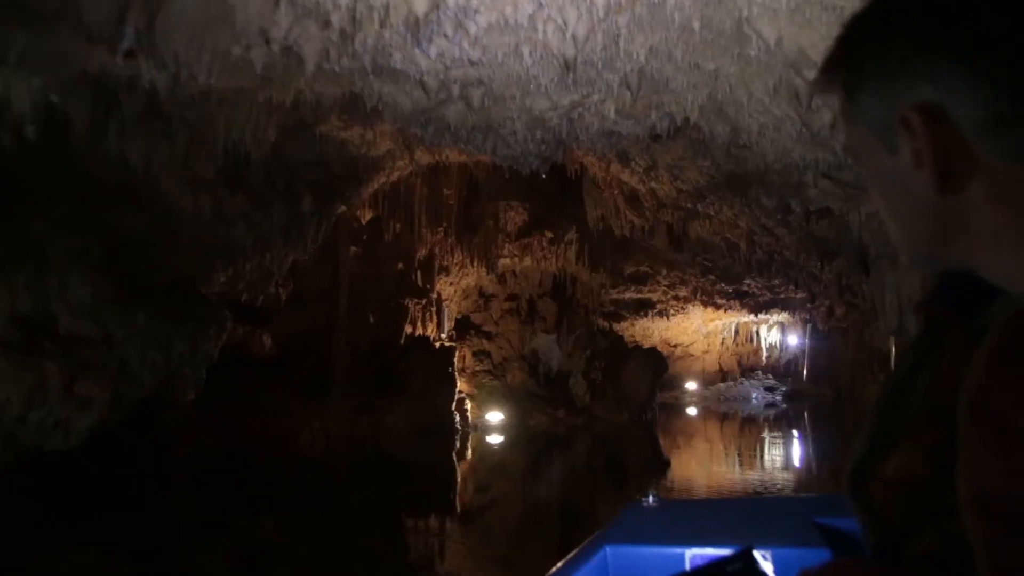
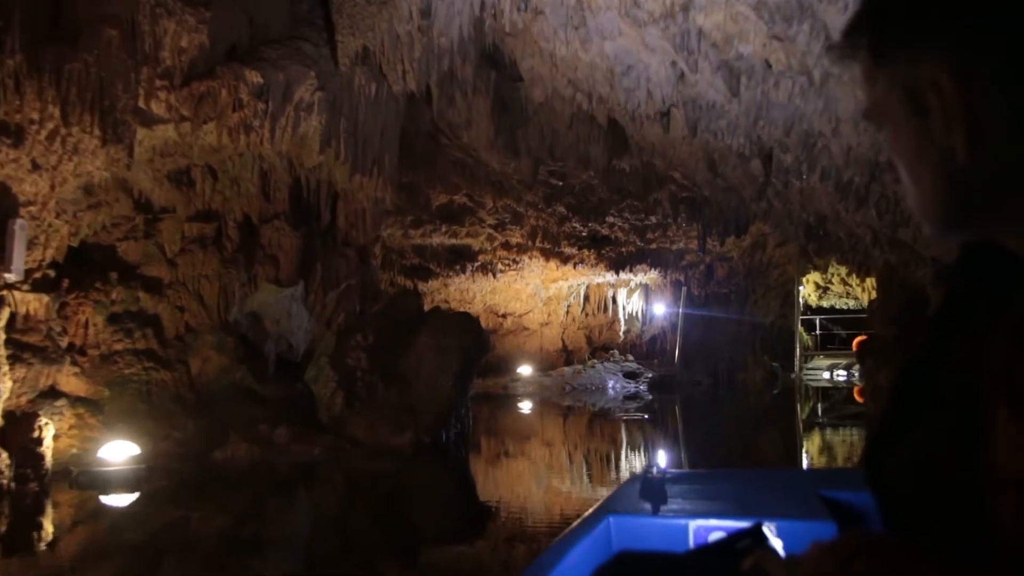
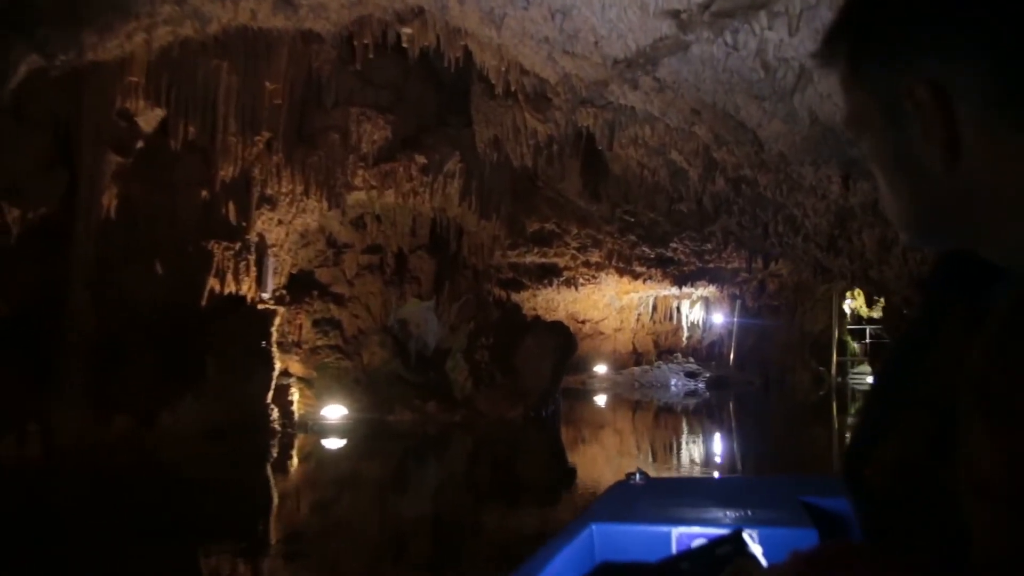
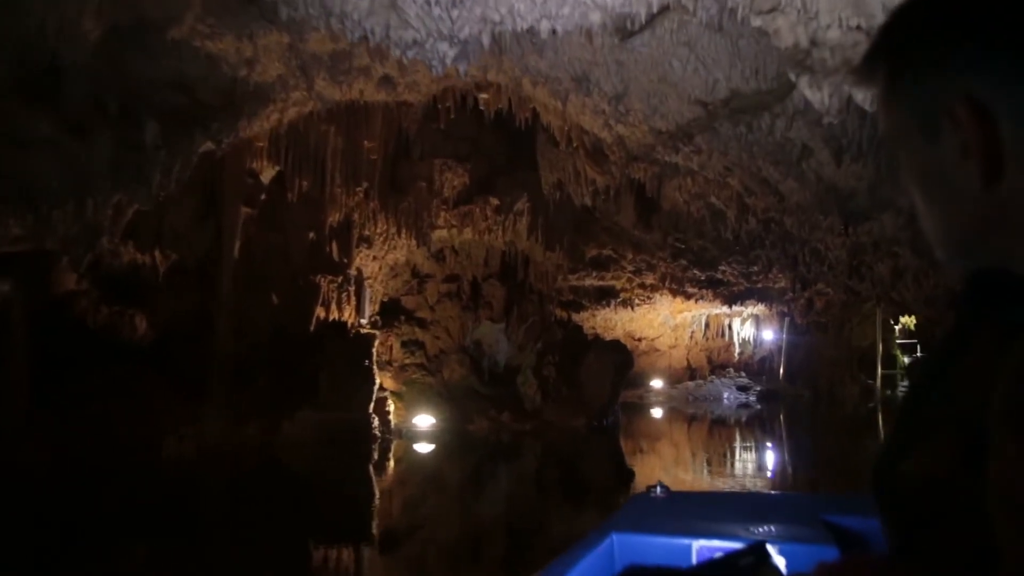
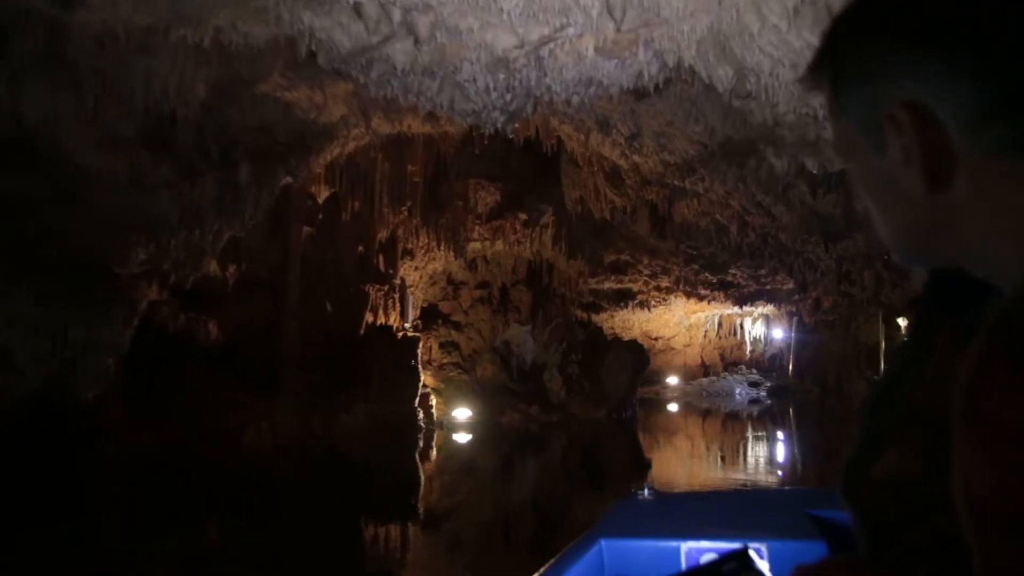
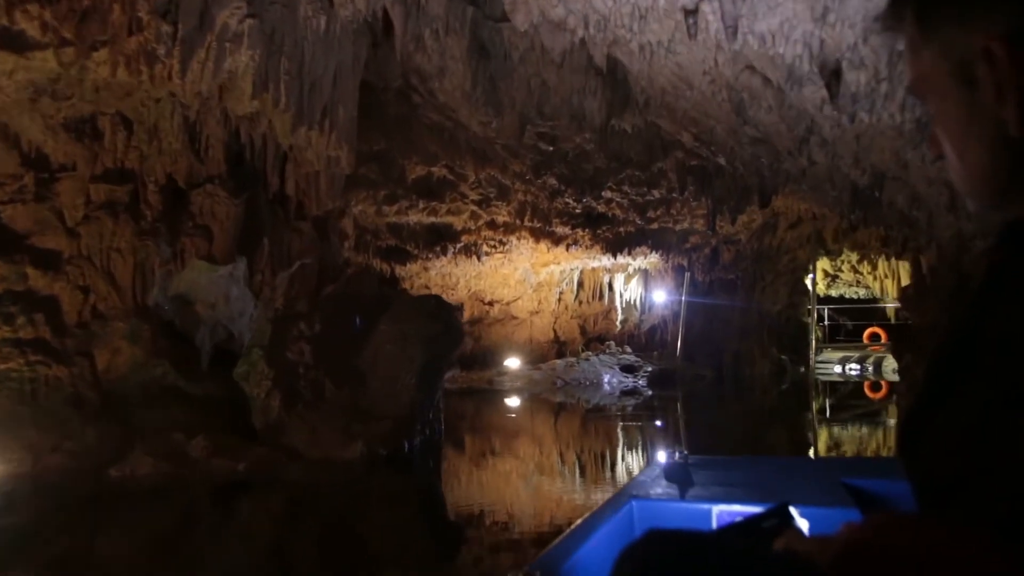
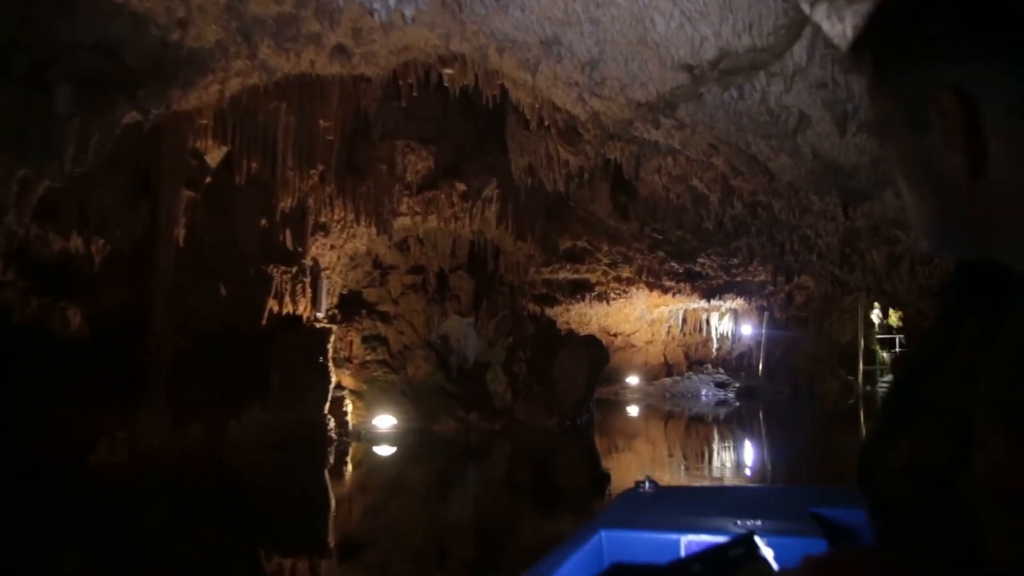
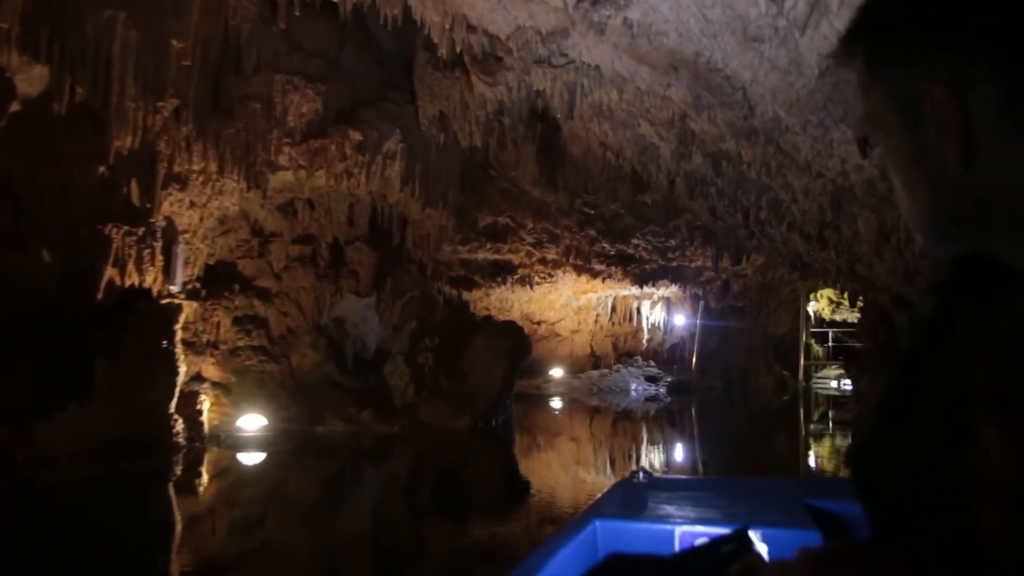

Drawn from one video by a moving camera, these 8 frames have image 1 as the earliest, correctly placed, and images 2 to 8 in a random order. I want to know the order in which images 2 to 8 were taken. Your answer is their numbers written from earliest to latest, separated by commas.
5, 4, 7, 3, 8, 2, 6
